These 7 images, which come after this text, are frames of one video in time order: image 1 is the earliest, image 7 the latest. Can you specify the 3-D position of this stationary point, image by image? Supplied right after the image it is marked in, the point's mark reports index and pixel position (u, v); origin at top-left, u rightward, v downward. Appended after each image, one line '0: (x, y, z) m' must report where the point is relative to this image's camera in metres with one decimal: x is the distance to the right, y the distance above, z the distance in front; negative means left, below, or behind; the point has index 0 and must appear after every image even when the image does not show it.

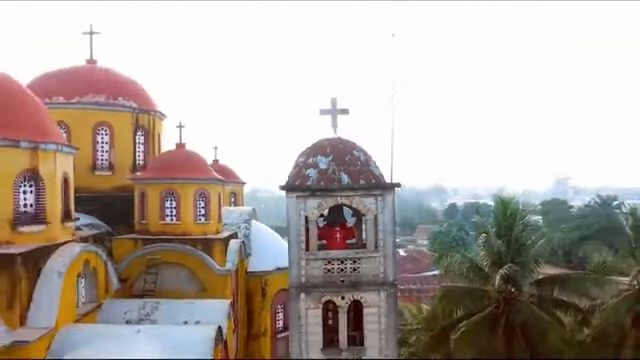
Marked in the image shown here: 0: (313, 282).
0: (0.0, -0.7, +7.1) m
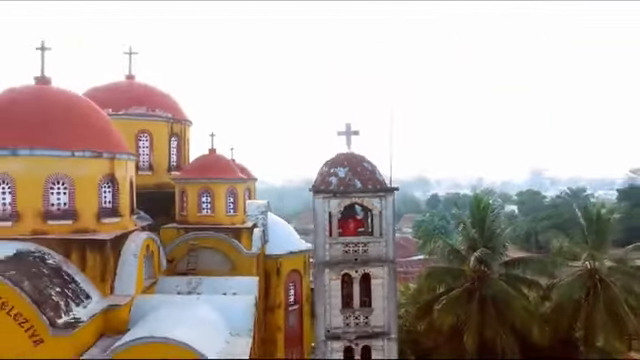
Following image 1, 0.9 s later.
0: (+0.1, -0.8, +9.7) m
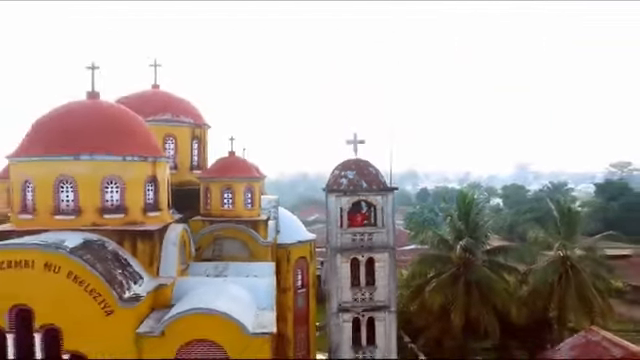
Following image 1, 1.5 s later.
0: (+0.3, -0.8, +11.8) m
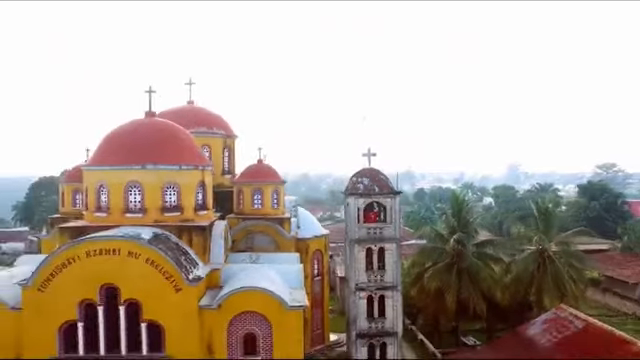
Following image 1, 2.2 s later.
0: (+0.6, -0.9, +14.7) m
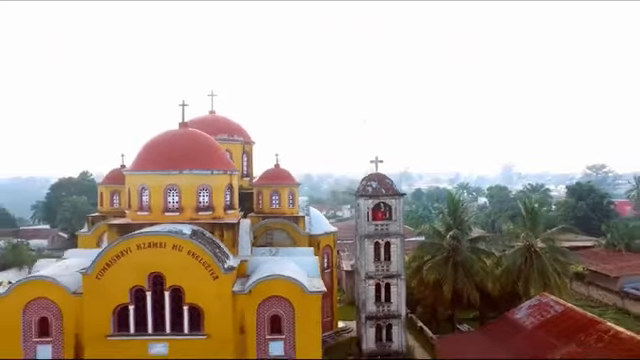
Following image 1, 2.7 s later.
0: (+0.9, -0.9, +17.1) m
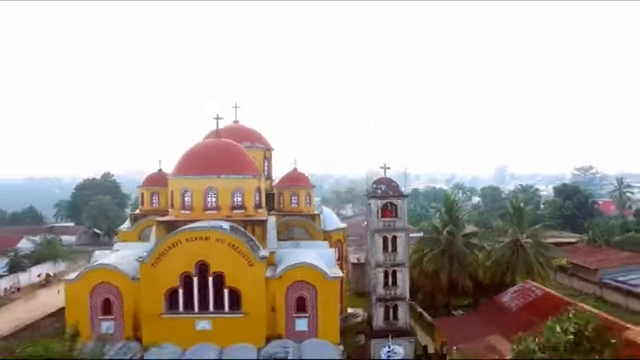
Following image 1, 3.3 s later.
0: (+1.2, -1.0, +20.2) m
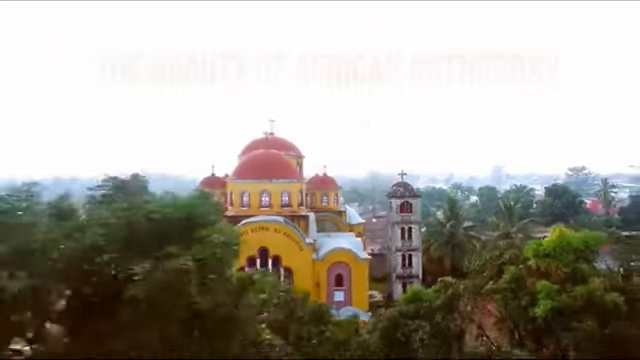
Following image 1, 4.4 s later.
0: (+2.1, -1.1, +25.8) m
